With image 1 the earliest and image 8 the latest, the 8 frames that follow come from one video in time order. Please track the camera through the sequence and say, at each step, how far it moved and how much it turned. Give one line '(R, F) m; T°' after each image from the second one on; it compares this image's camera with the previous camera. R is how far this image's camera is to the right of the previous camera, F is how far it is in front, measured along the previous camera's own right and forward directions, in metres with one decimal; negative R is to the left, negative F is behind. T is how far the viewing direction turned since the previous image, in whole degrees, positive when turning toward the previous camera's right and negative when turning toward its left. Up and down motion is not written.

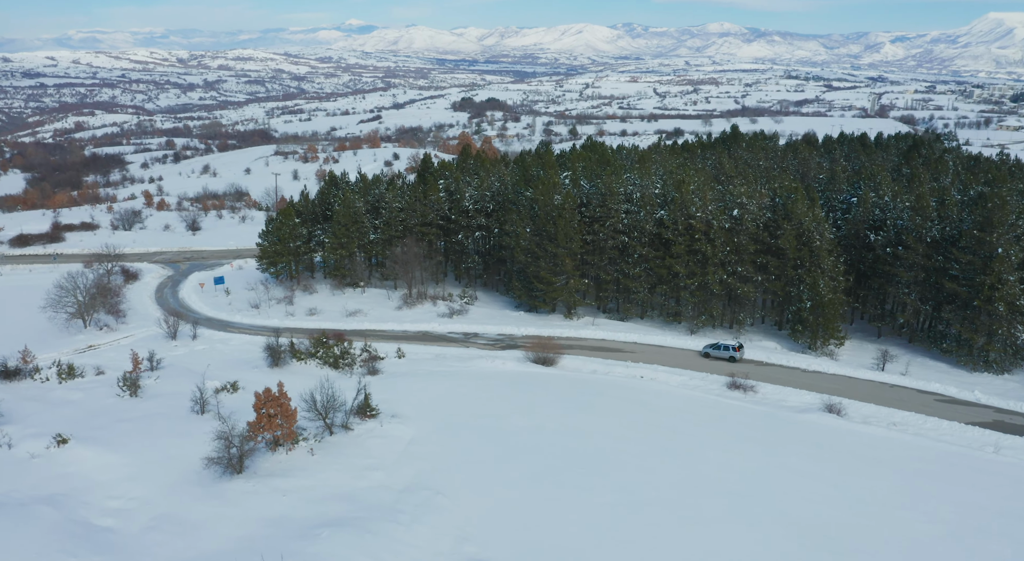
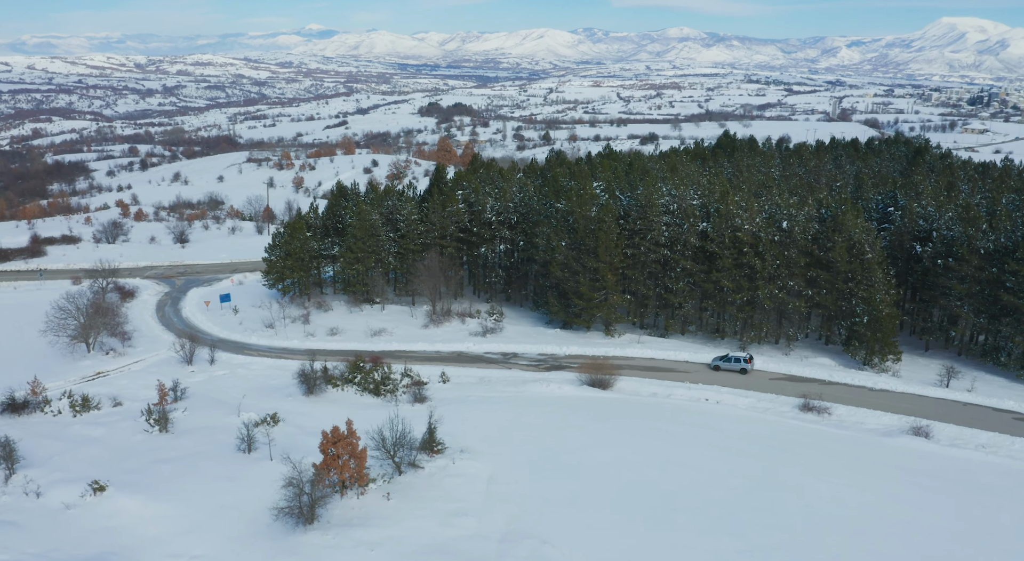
(-3.9, +2.3) m; +2°
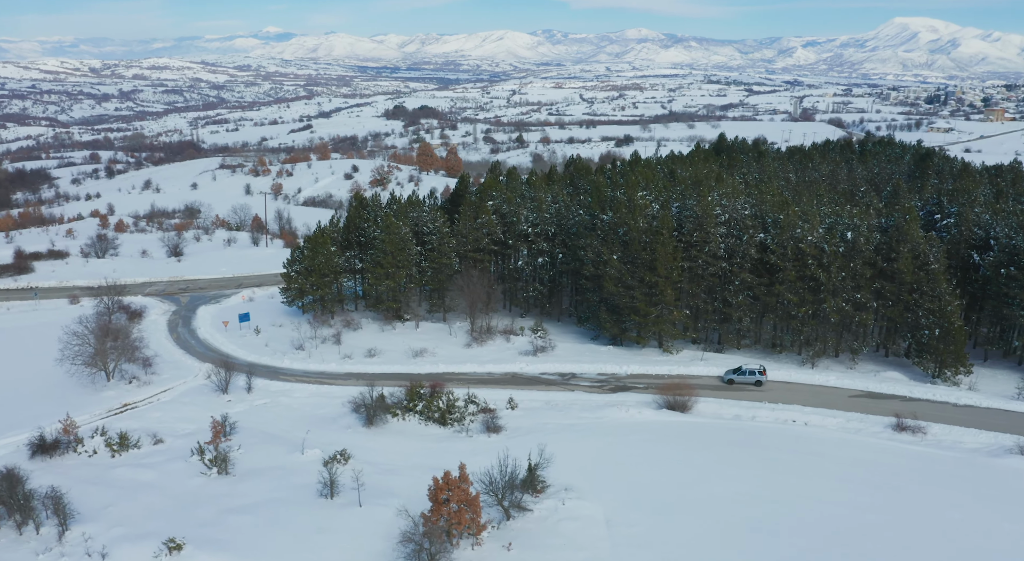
(-4.6, +2.3) m; +3°
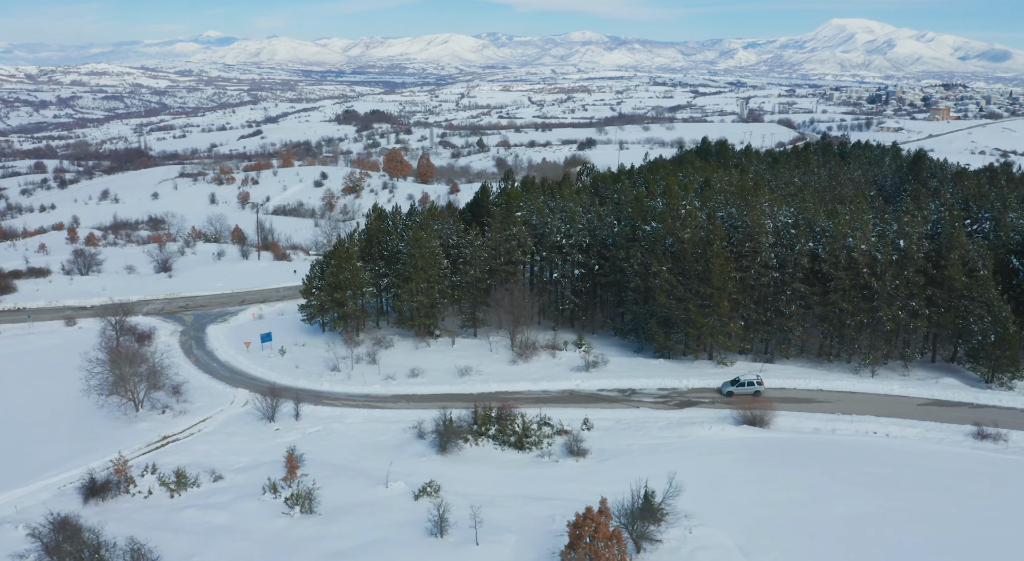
(-5.1, +1.4) m; +3°
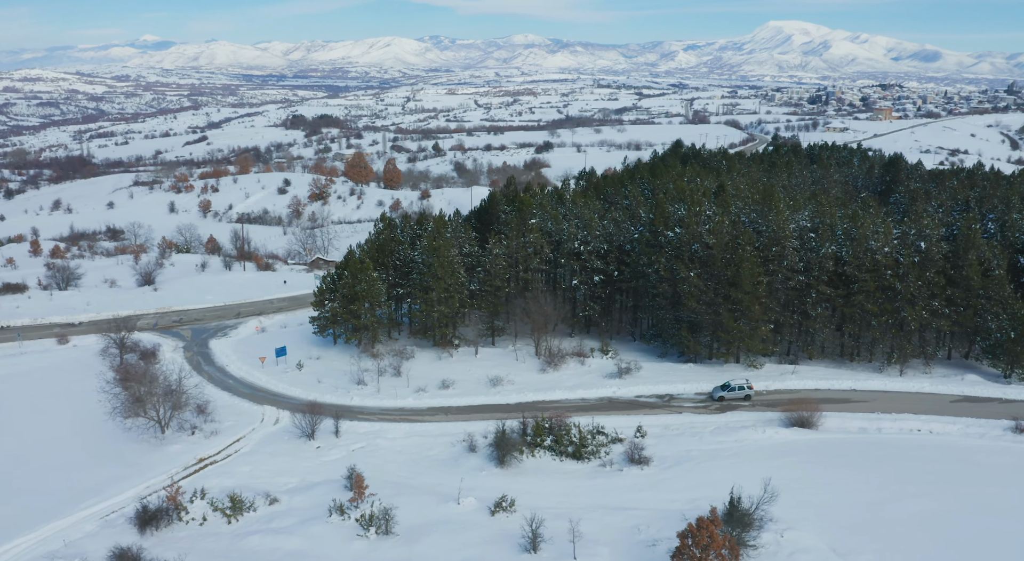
(-4.3, +0.3) m; +4°
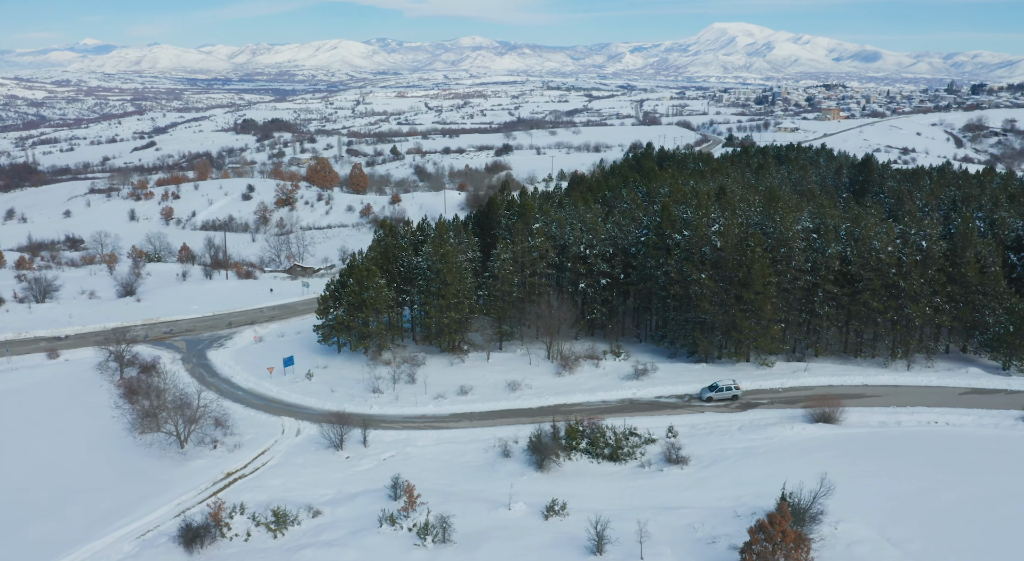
(-3.3, -0.2) m; +3°
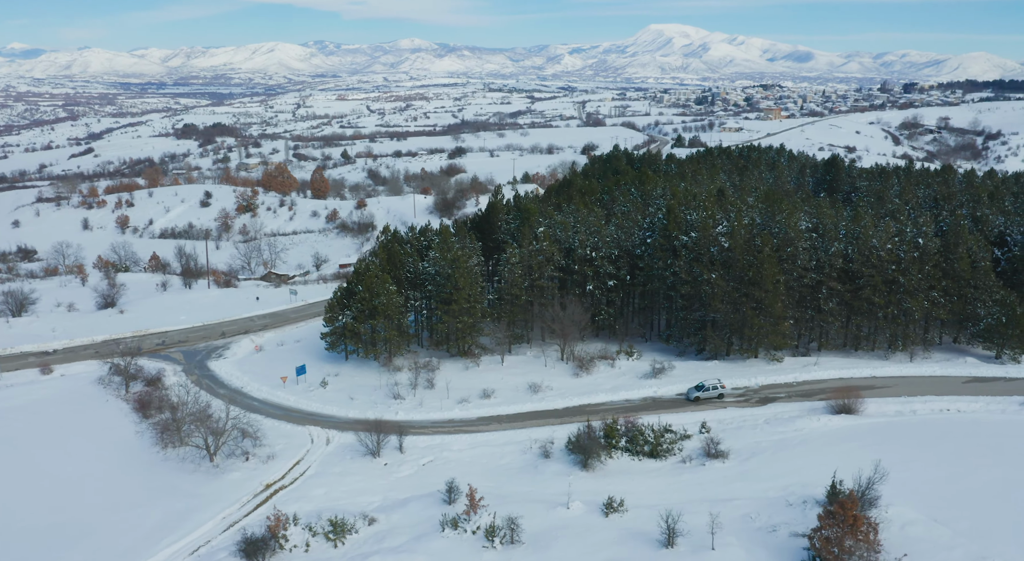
(-3.9, -0.5) m; +4°
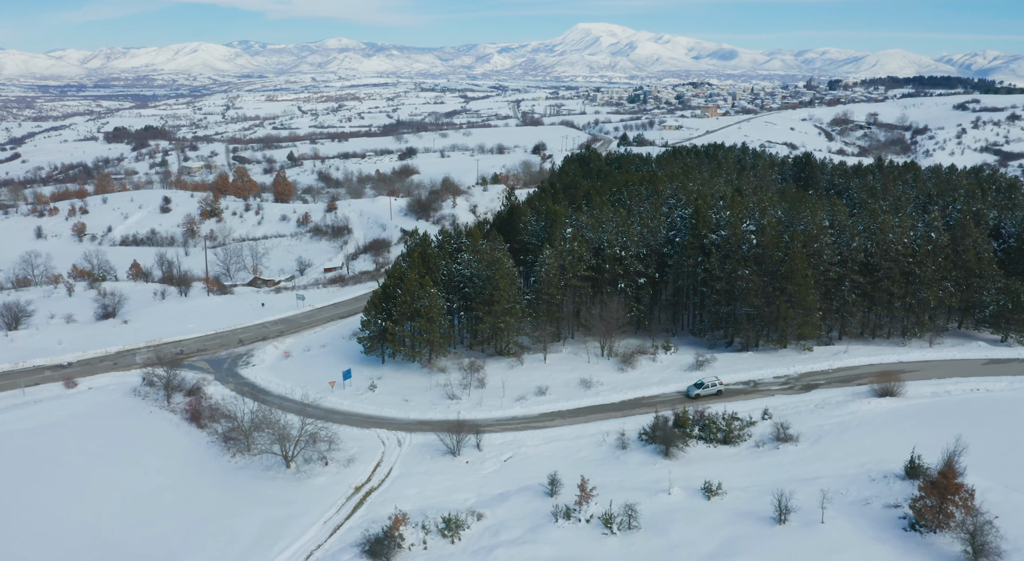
(-6.3, -1.4) m; +4°
